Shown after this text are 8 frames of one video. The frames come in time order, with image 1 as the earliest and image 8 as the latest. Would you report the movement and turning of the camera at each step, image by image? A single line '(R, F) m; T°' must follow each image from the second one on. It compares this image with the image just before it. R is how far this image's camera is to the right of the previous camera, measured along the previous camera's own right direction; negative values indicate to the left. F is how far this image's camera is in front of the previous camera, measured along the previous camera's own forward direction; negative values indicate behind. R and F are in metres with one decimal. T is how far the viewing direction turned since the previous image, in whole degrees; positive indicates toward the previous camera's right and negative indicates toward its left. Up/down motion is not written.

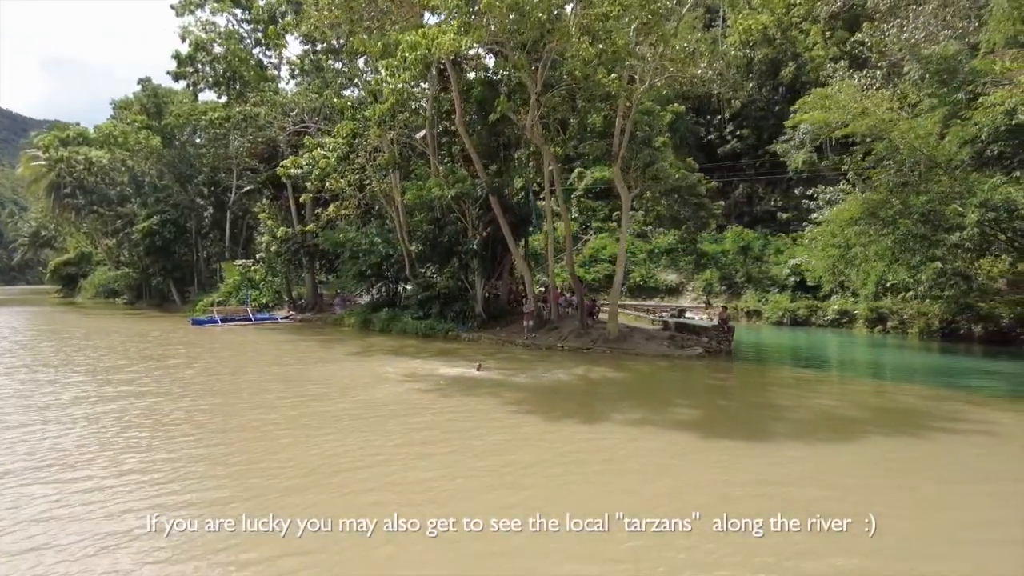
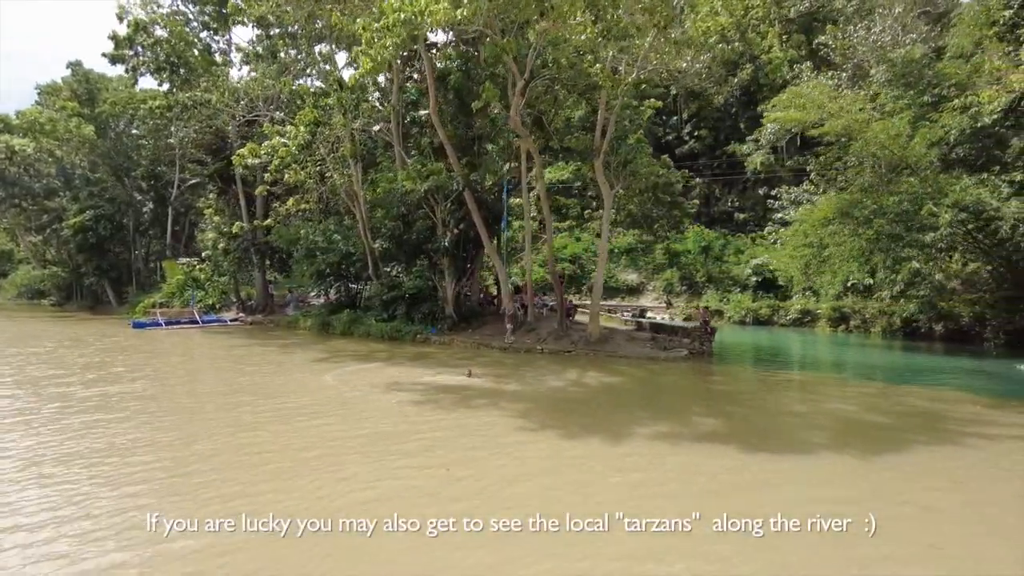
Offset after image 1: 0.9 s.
(-0.9, +0.8) m; +5°
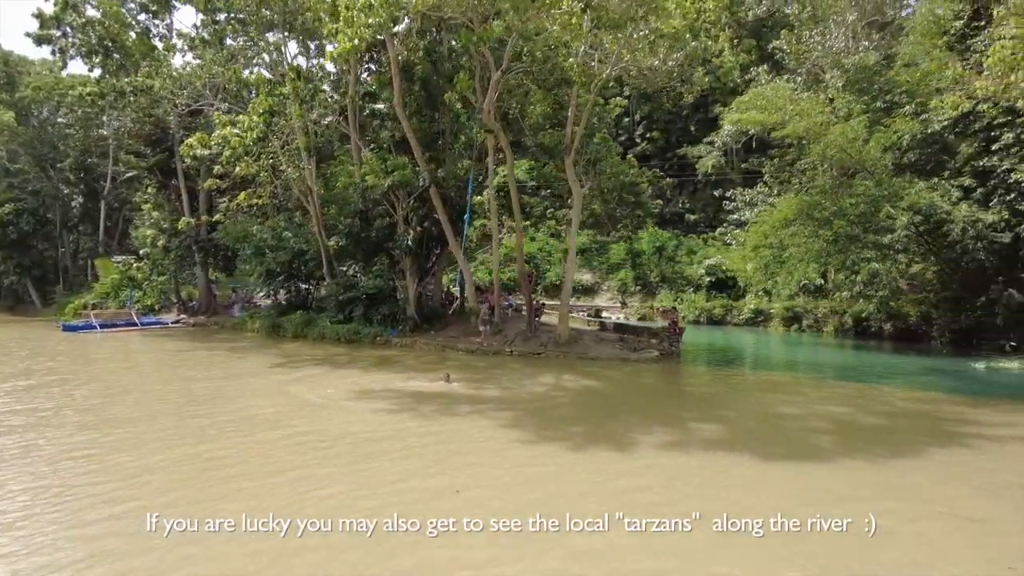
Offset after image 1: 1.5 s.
(-0.7, +0.5) m; +5°
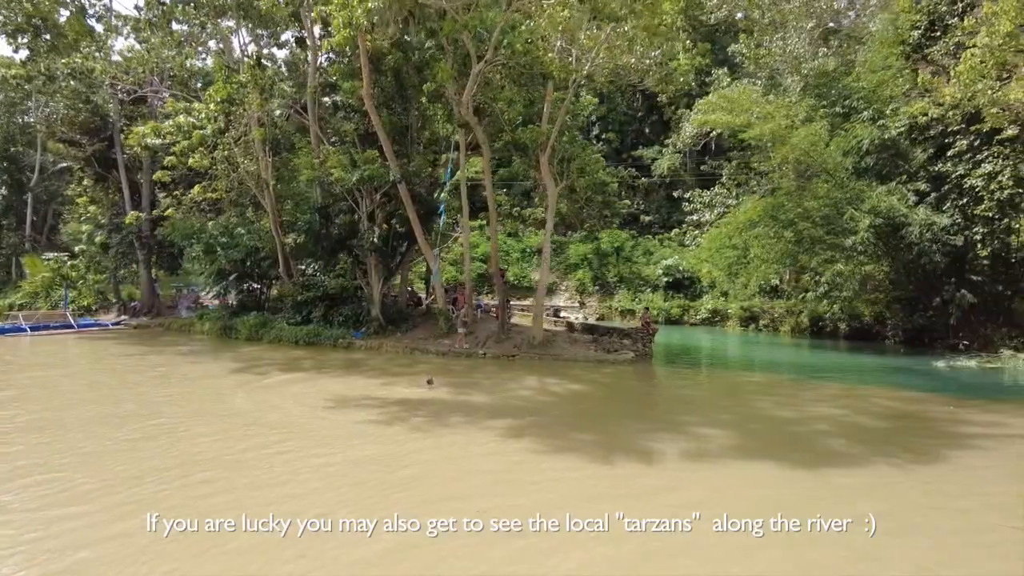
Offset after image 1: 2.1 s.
(-0.8, +0.5) m; +5°
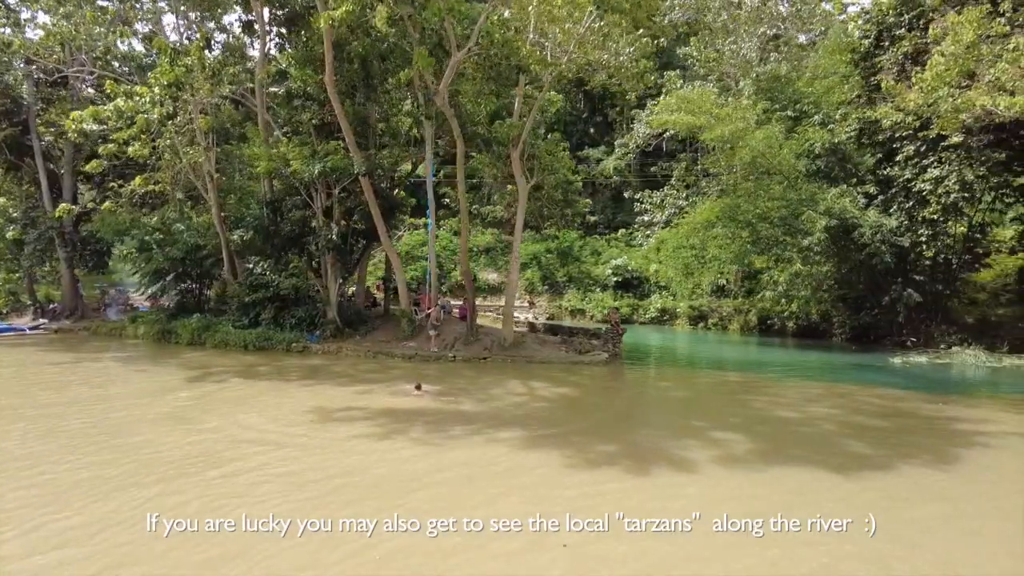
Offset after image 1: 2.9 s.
(-1.1, +0.6) m; +6°
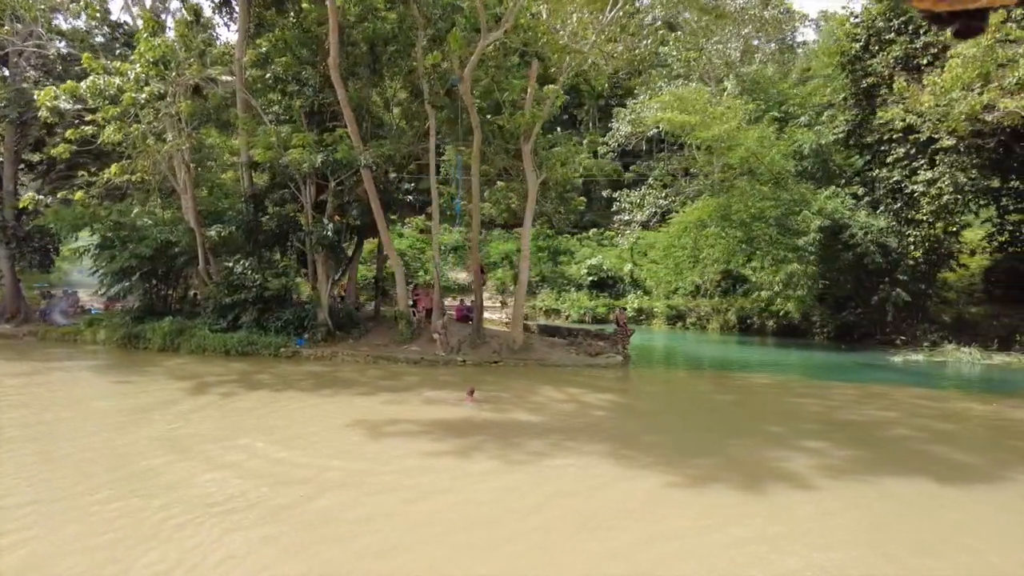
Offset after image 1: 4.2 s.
(-1.8, +0.8) m; +6°
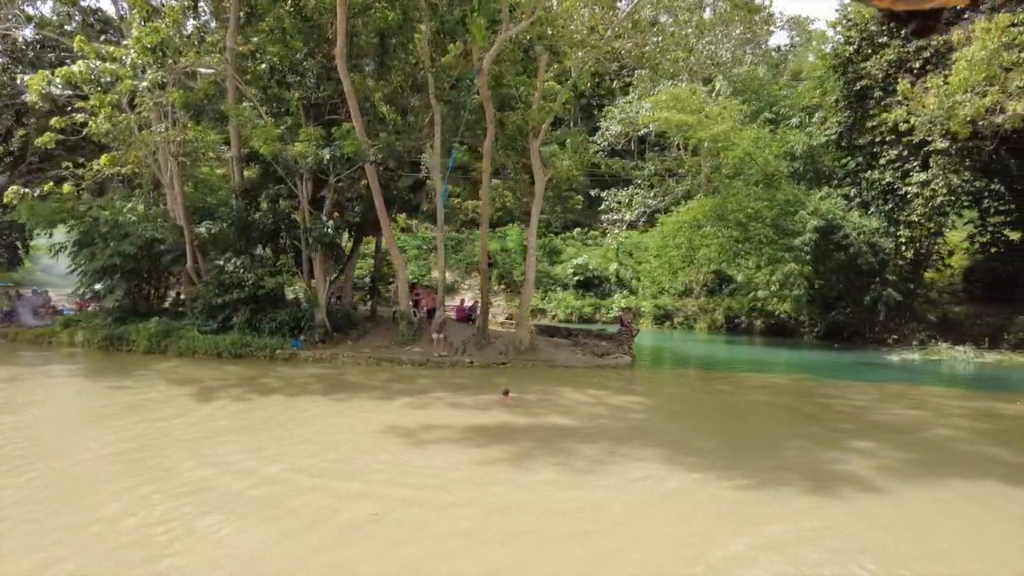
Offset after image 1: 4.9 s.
(-1.0, +0.4) m; +3°
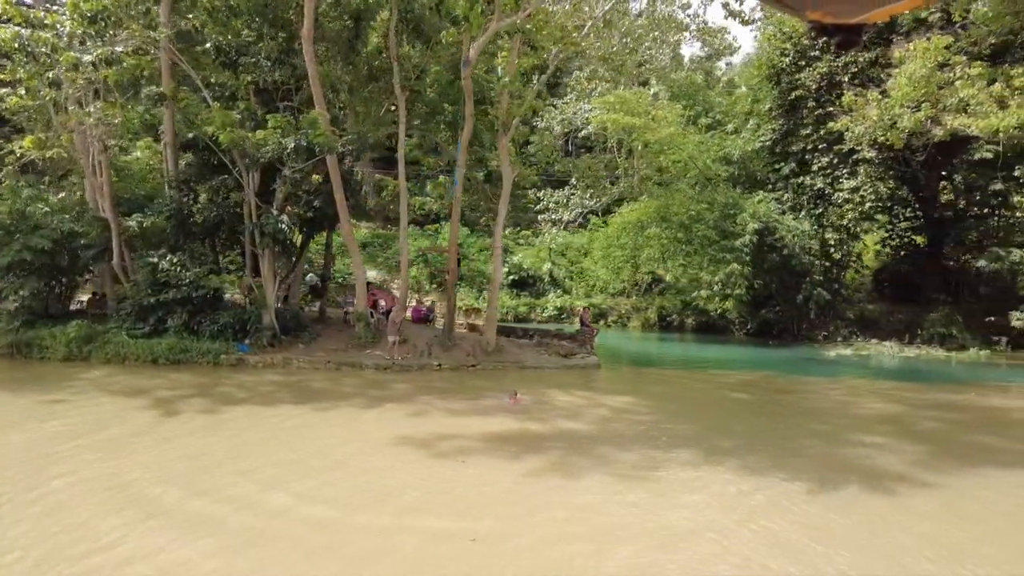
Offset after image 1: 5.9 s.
(-1.5, +0.5) m; +9°
